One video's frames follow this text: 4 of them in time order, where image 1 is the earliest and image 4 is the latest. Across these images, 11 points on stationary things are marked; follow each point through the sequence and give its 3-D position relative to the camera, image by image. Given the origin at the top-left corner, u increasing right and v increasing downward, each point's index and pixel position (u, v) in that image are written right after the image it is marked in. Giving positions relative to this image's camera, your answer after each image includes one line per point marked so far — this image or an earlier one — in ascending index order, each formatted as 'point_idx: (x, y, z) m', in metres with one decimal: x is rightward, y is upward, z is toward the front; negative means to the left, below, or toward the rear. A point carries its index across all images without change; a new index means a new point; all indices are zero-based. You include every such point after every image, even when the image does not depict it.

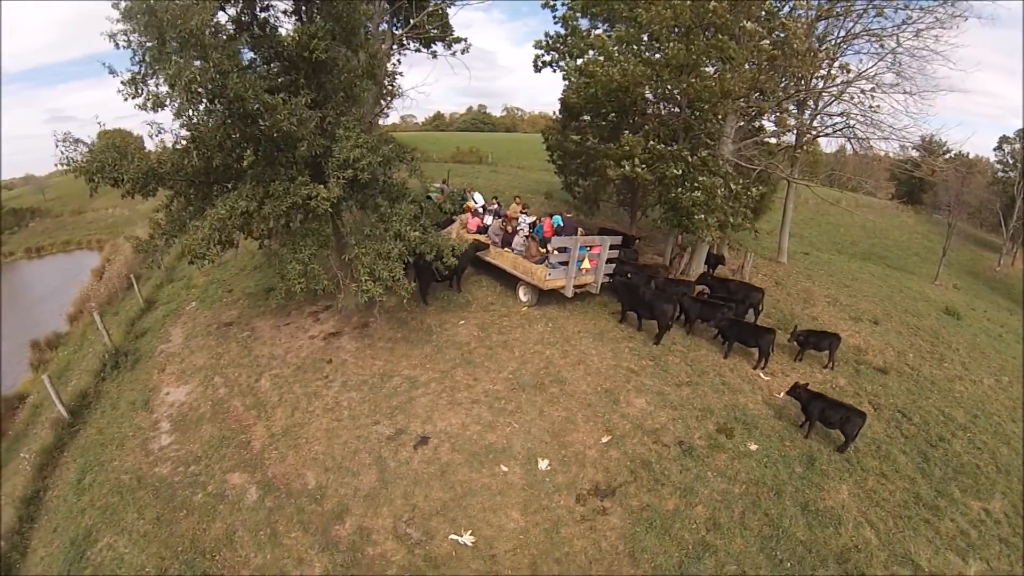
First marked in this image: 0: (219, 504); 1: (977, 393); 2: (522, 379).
0: (-3.8, -2.8, +6.6) m
1: (+10.2, -2.3, +11.4) m
2: (+0.3, -1.4, +8.7) m
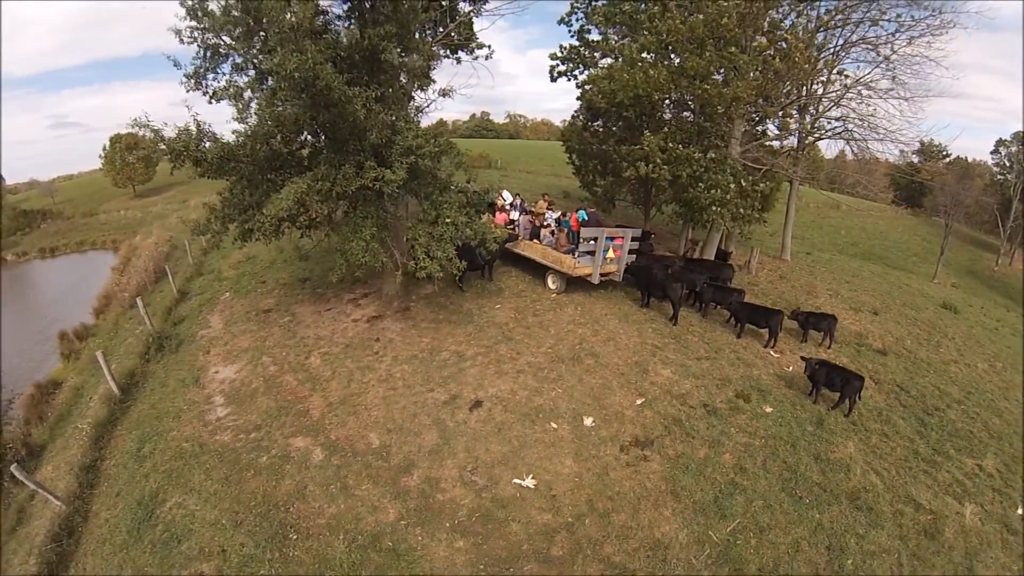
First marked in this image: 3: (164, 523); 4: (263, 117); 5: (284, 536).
0: (-3.1, -2.5, +7.4) m
1: (+10.8, -2.0, +12.3) m
2: (+0.9, -1.2, +9.5) m
3: (-4.5, -3.1, +6.7) m
4: (-3.9, +2.6, +8.5) m
5: (-2.7, -3.0, +6.2) m
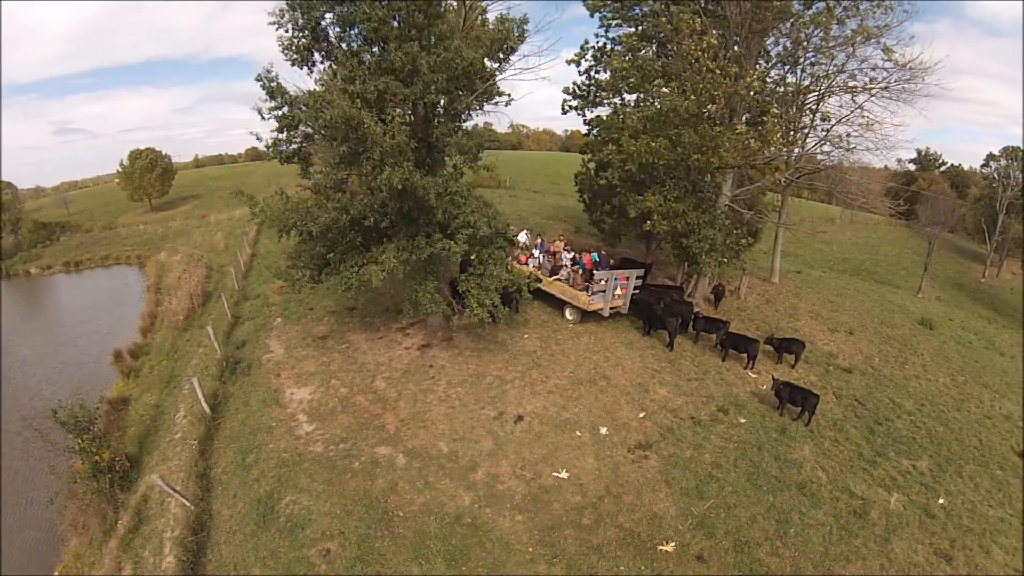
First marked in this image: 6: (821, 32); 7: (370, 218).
0: (-2.5, -3.3, +9.7) m
1: (+11.4, -2.8, +14.5) m
2: (+1.5, -2.0, +11.8) m
3: (-3.9, -3.9, +9.0) m
4: (-3.3, +1.8, +10.9) m
5: (-2.0, -3.7, +8.5) m
6: (+9.6, +7.9, +16.1) m
7: (-2.9, +1.4, +10.9) m
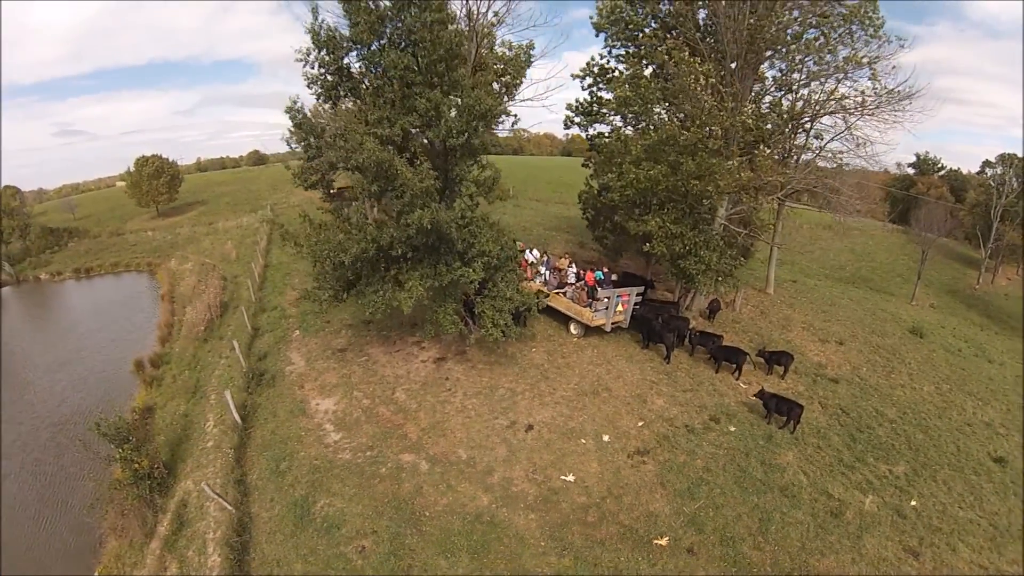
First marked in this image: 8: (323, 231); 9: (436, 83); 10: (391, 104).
0: (-2.3, -3.7, +10.7) m
1: (+11.7, -3.2, +15.5) m
2: (+1.7, -2.4, +12.9) m
3: (-3.6, -4.3, +10.1) m
4: (-3.1, +1.4, +12.0) m
5: (-1.8, -4.2, +9.5) m
6: (+9.9, +7.5, +17.2) m
7: (-2.7, +1.0, +12.0) m
8: (-4.7, +1.5, +12.7) m
9: (-1.7, +4.7, +11.9) m
10: (-2.8, +4.3, +12.1) m
